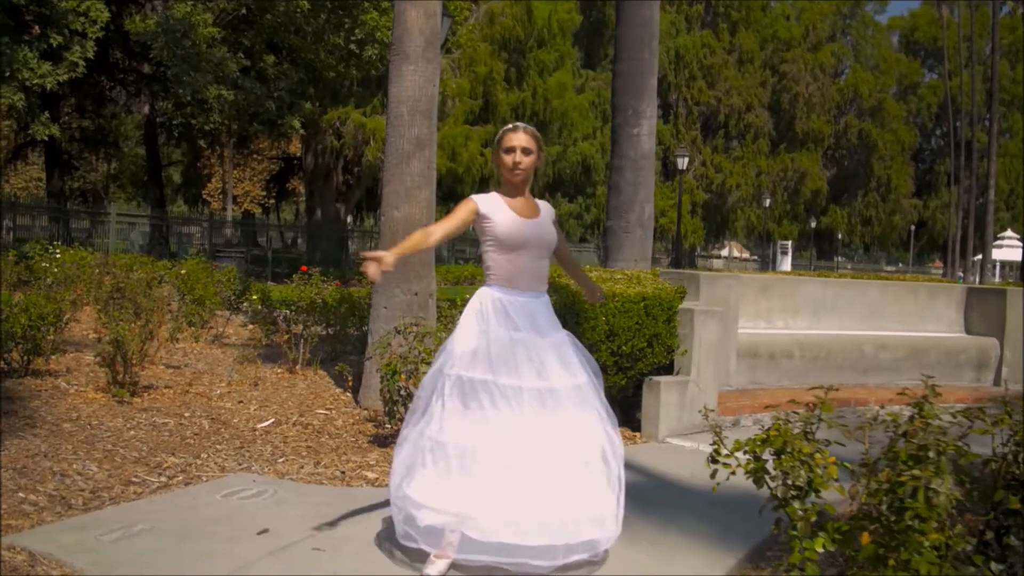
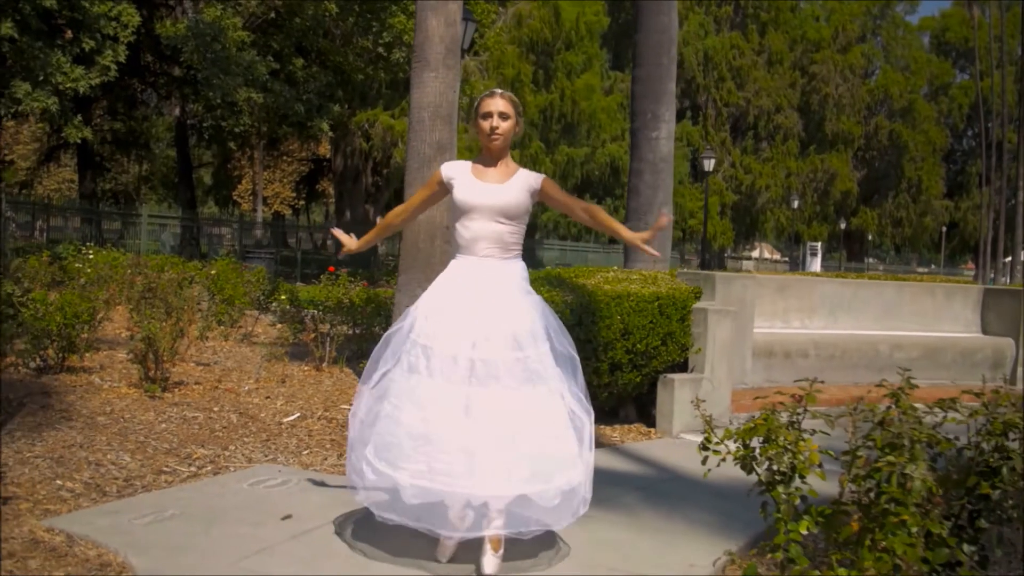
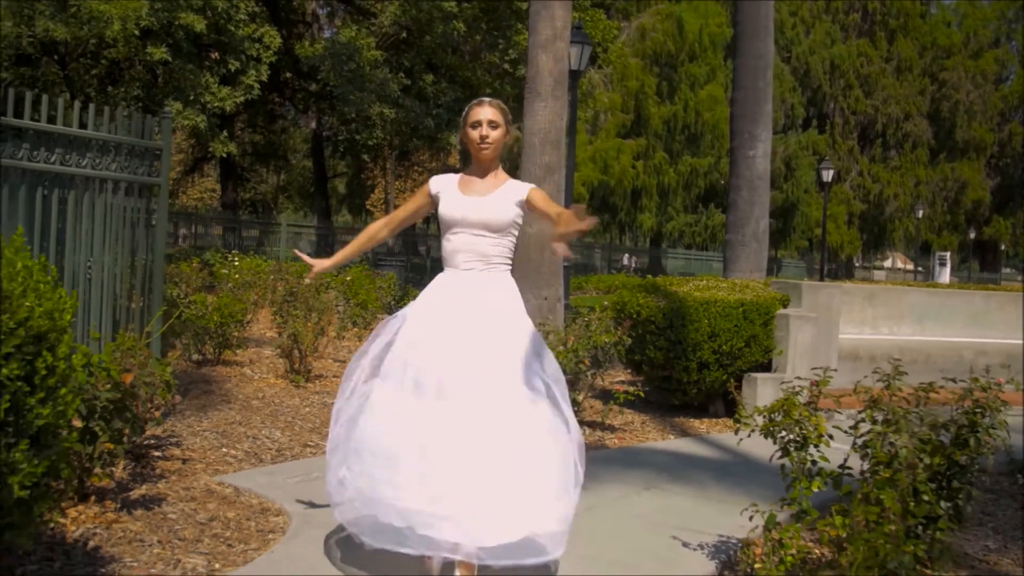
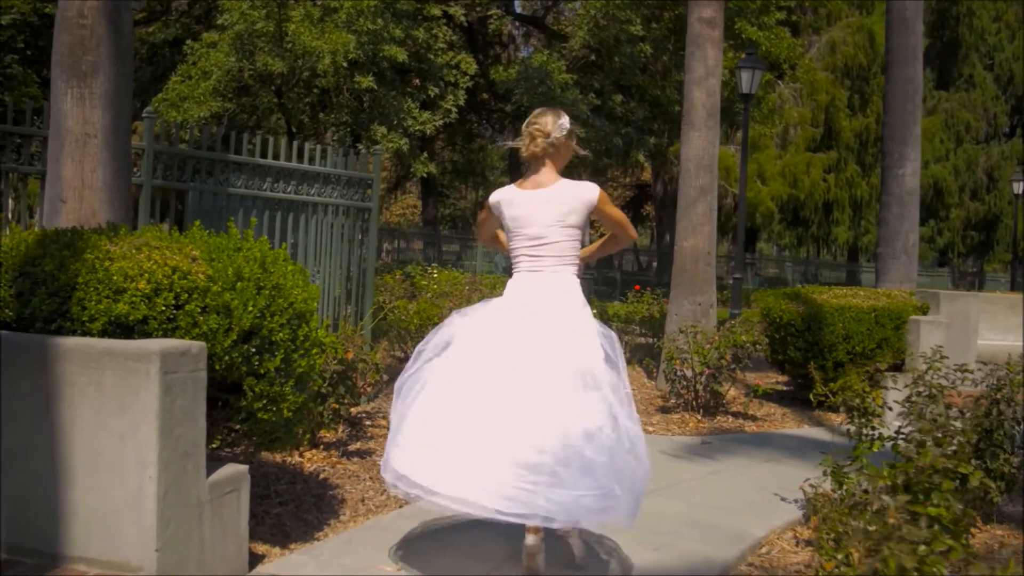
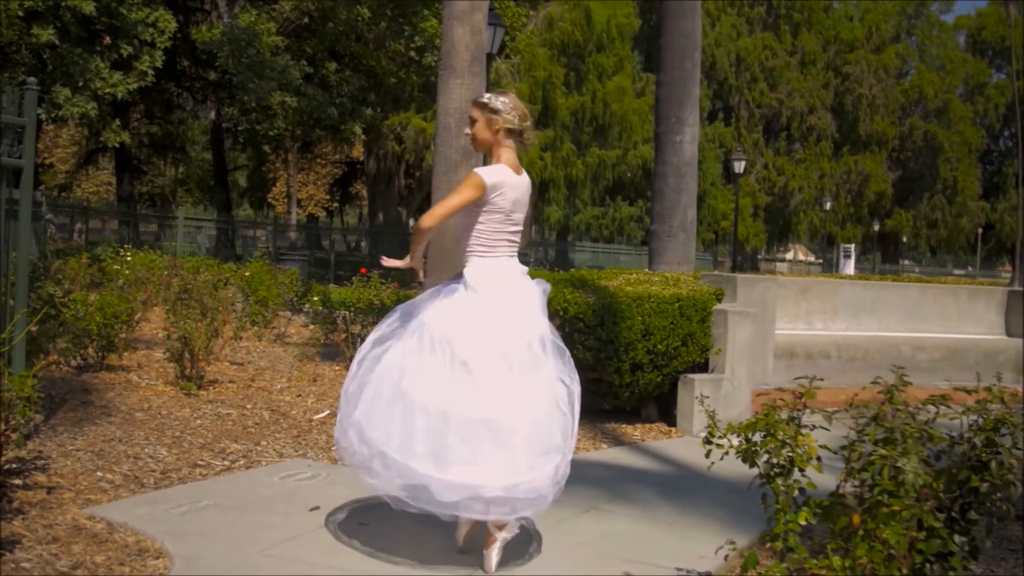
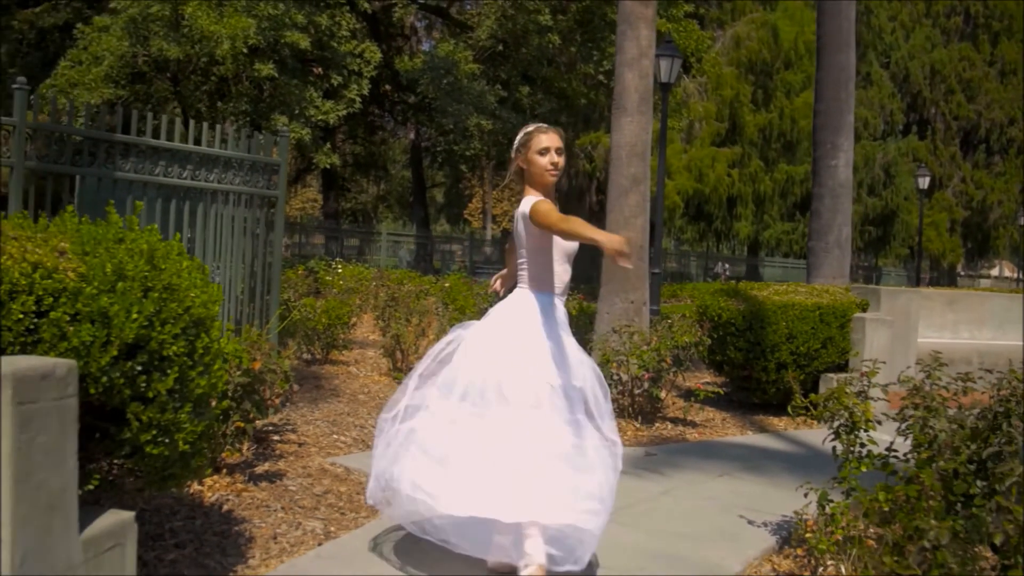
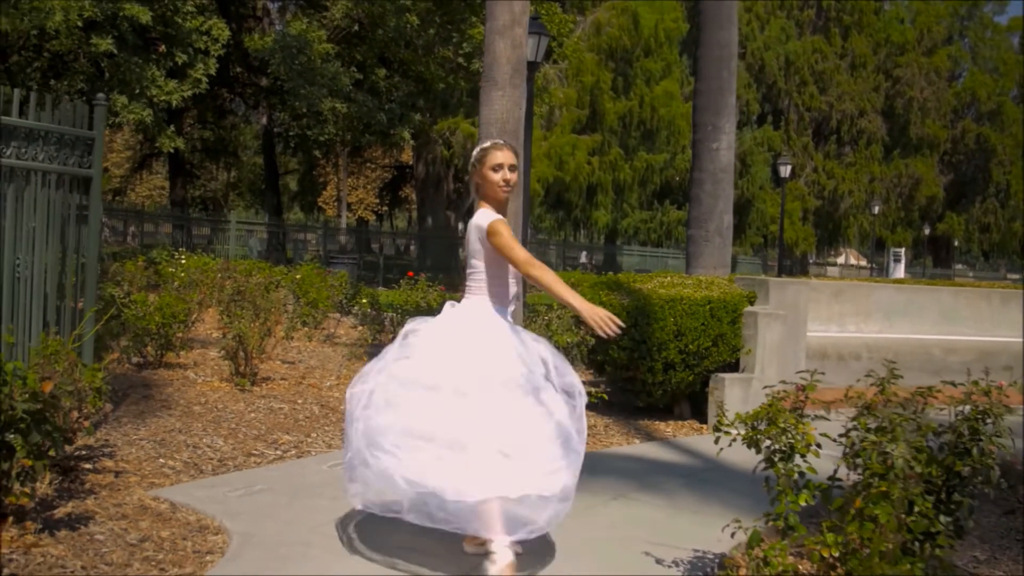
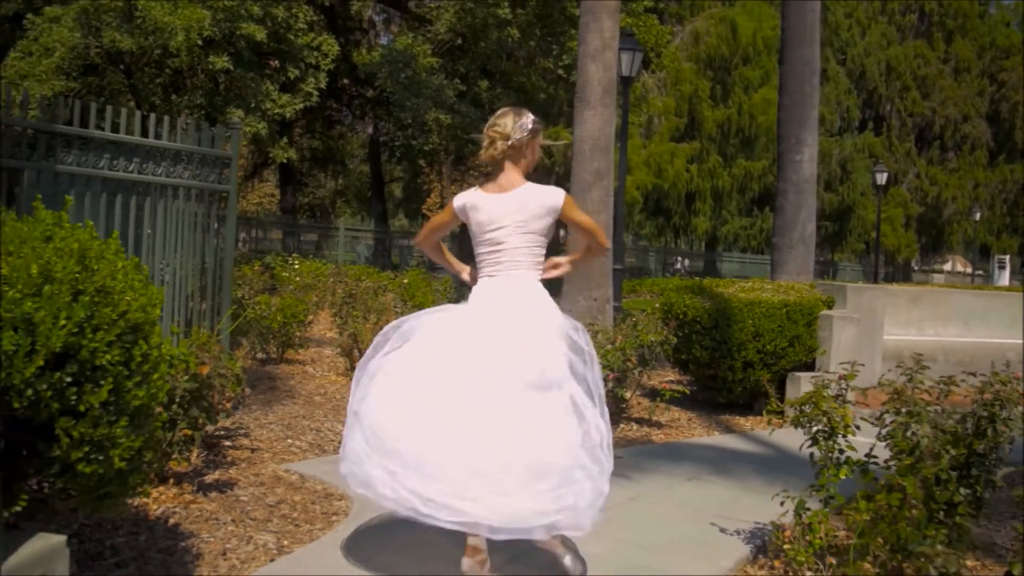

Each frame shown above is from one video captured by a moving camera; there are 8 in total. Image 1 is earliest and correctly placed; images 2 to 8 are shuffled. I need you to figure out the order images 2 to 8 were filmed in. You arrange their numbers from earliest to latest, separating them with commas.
2, 5, 7, 3, 8, 6, 4
